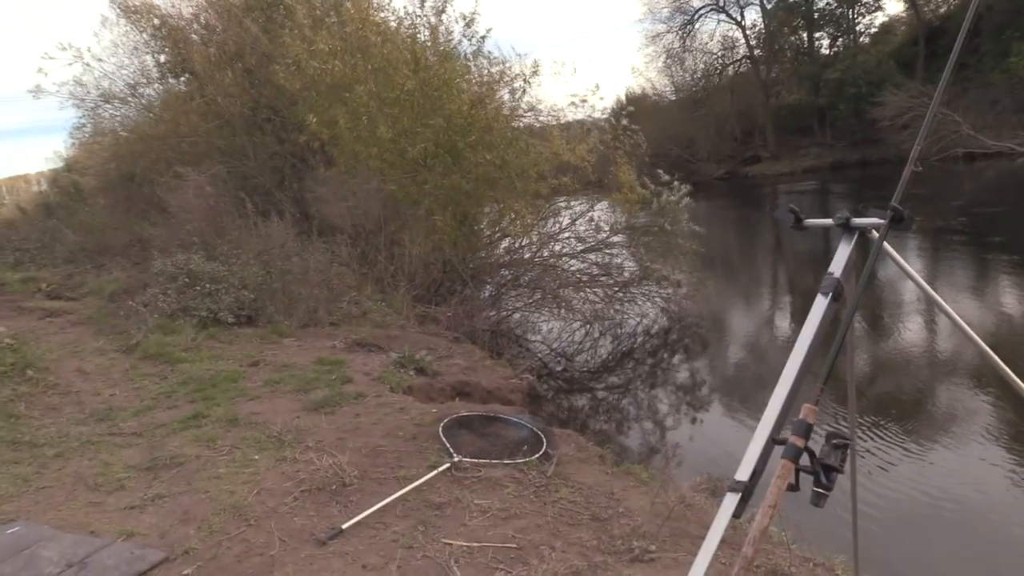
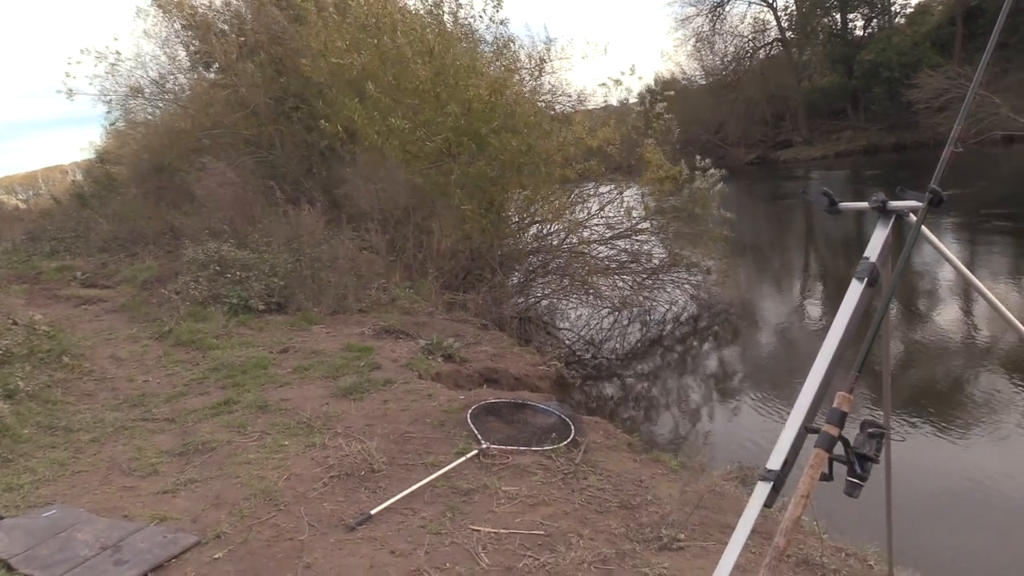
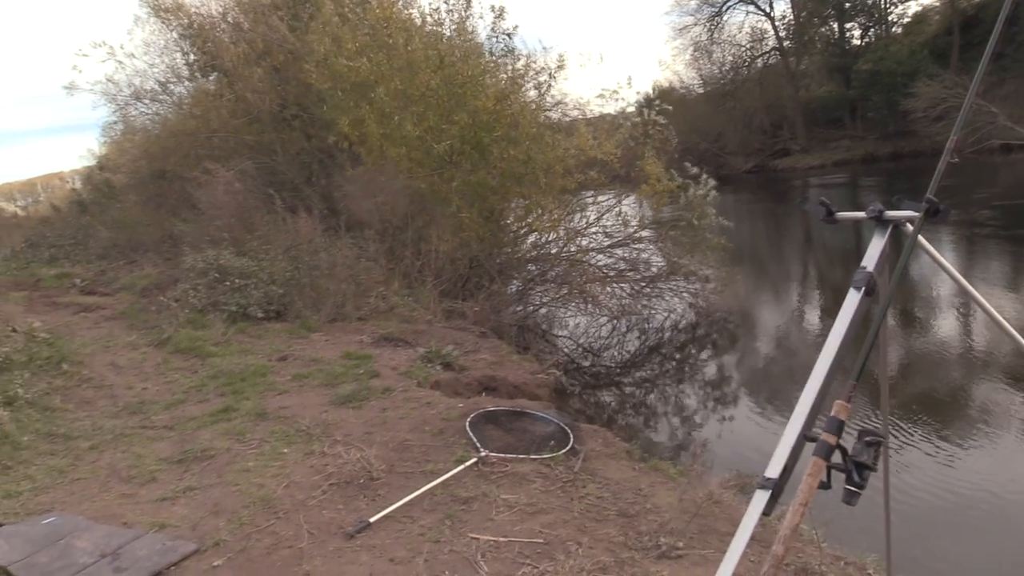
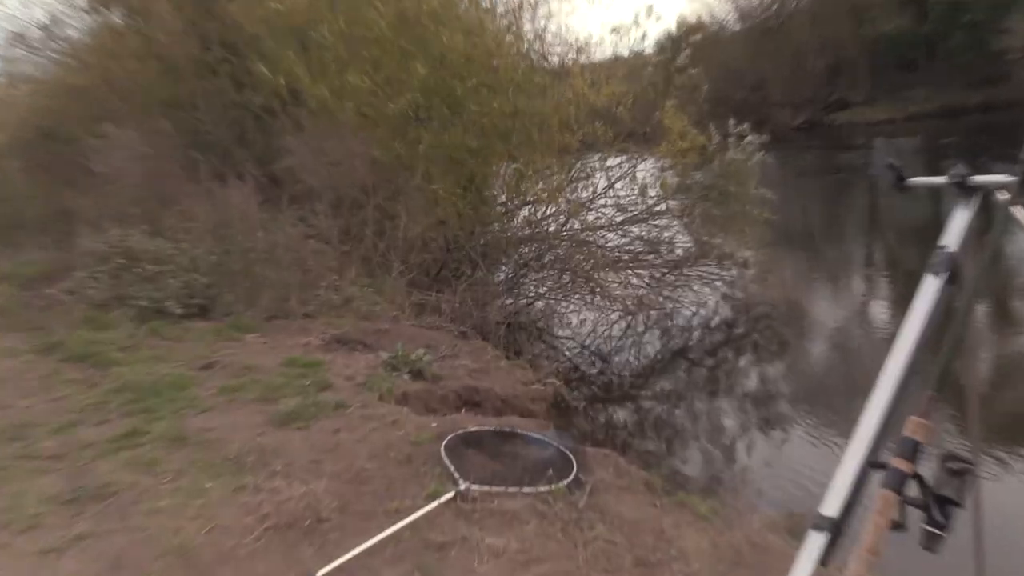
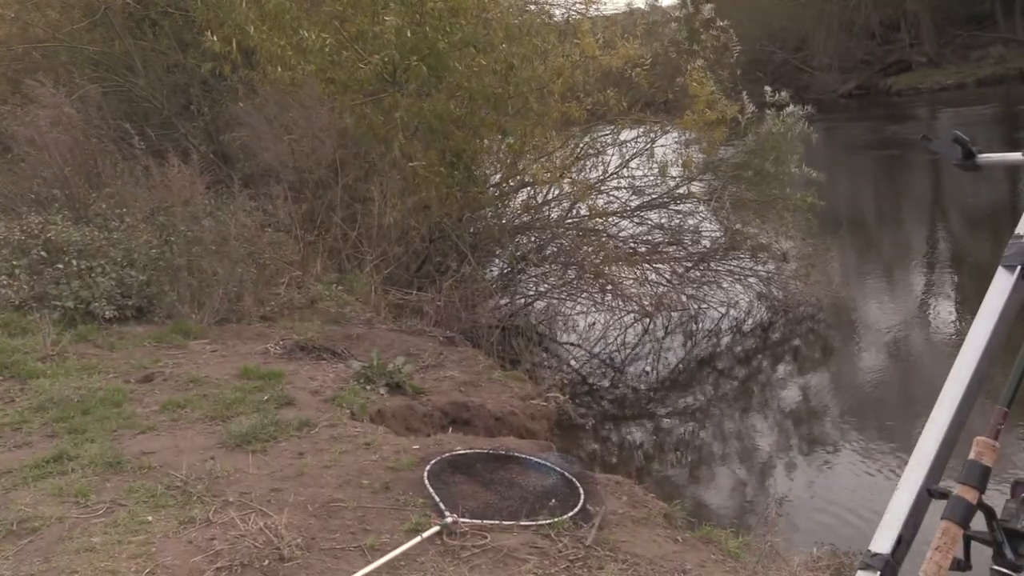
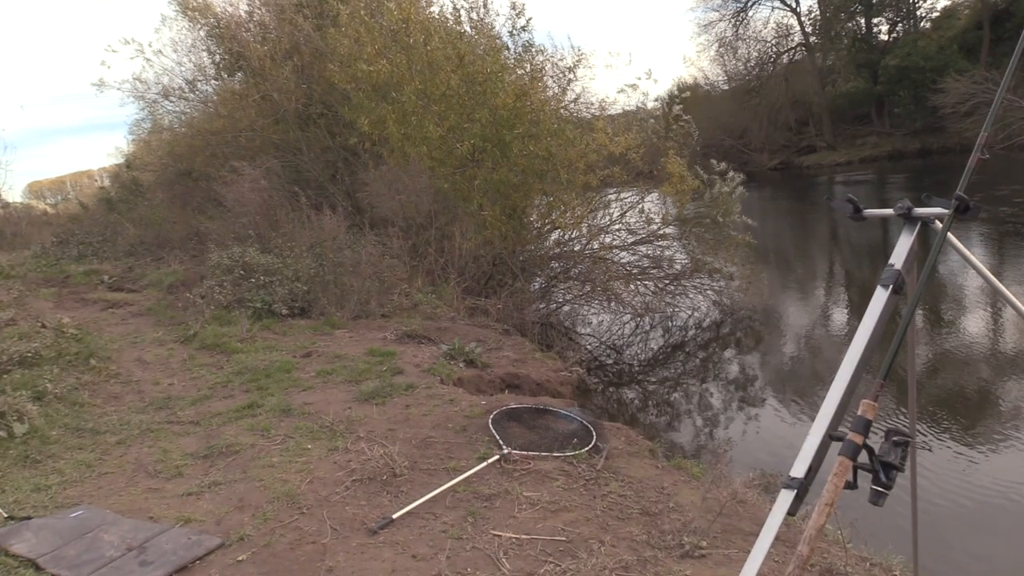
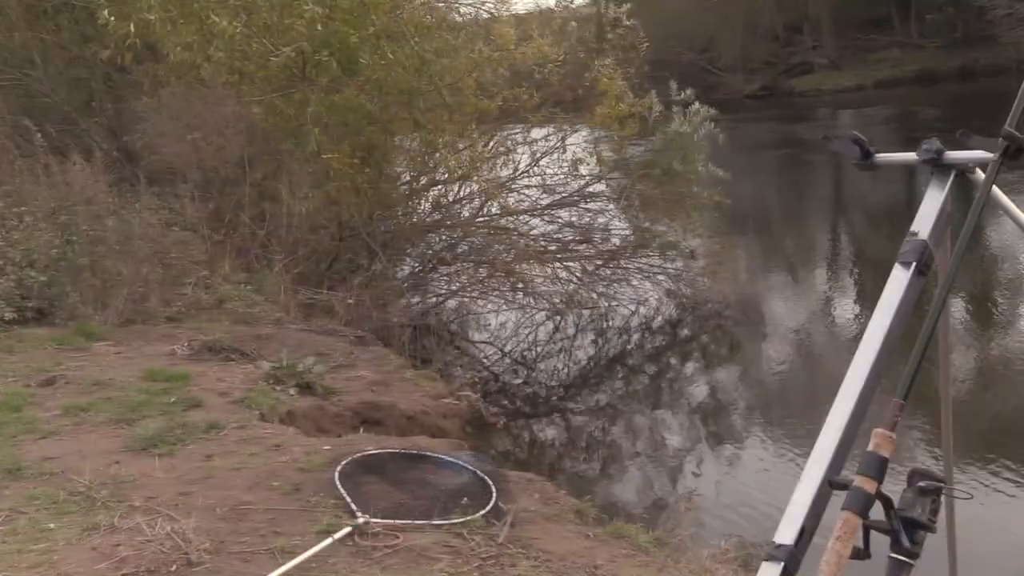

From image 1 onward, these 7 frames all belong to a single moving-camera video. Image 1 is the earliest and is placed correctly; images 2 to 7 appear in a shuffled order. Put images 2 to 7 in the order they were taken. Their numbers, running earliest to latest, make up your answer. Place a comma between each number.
3, 6, 2, 4, 5, 7
